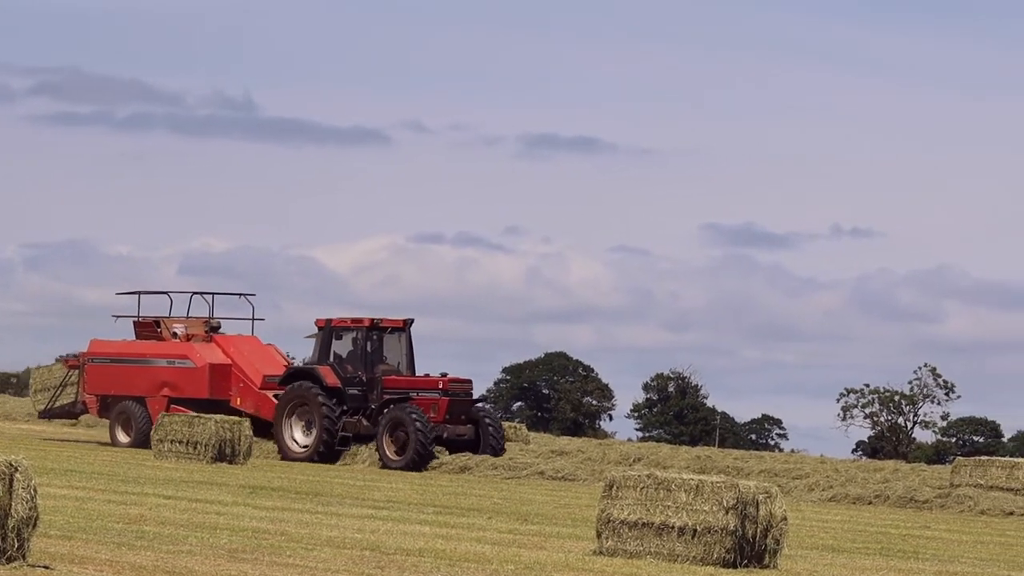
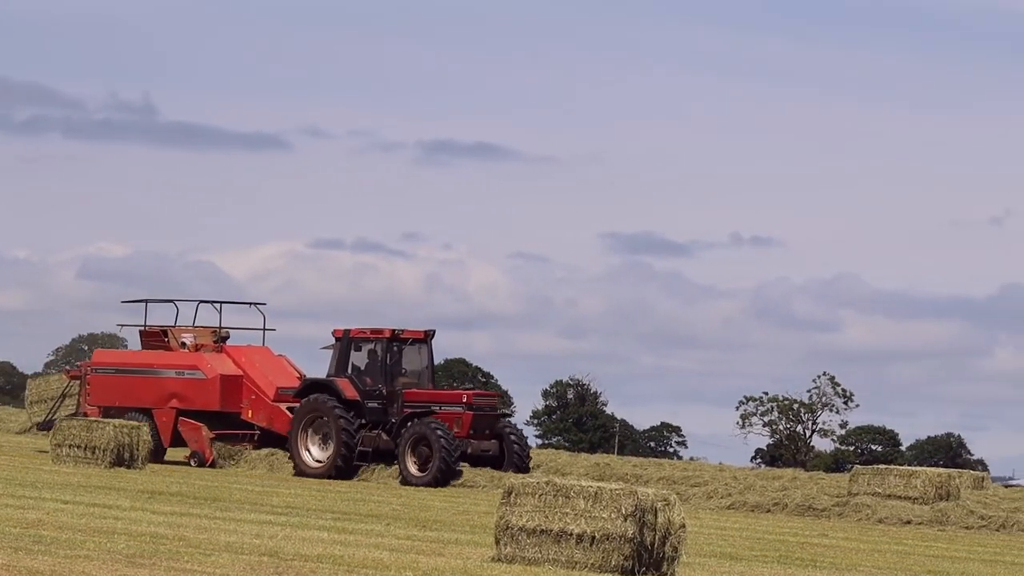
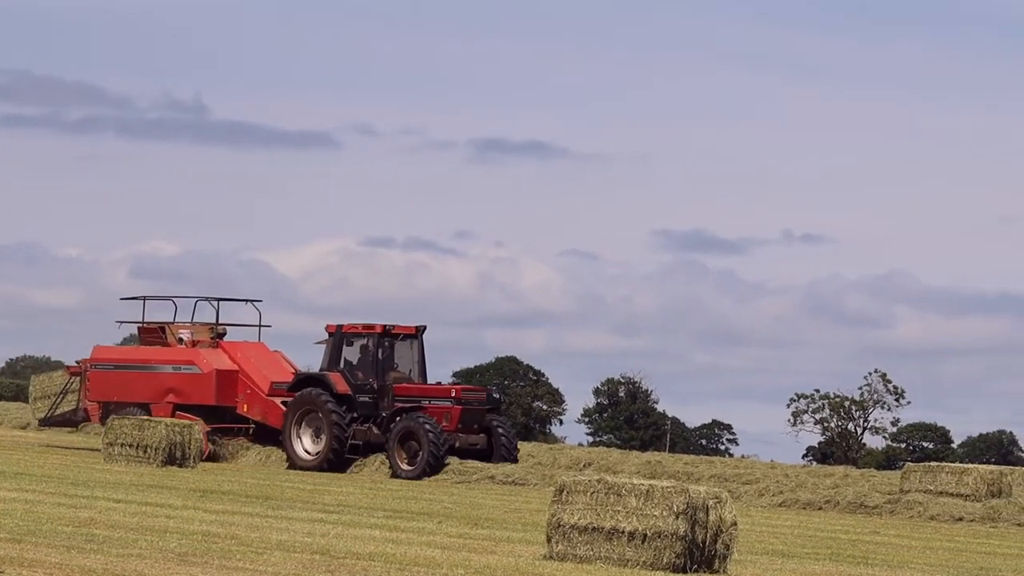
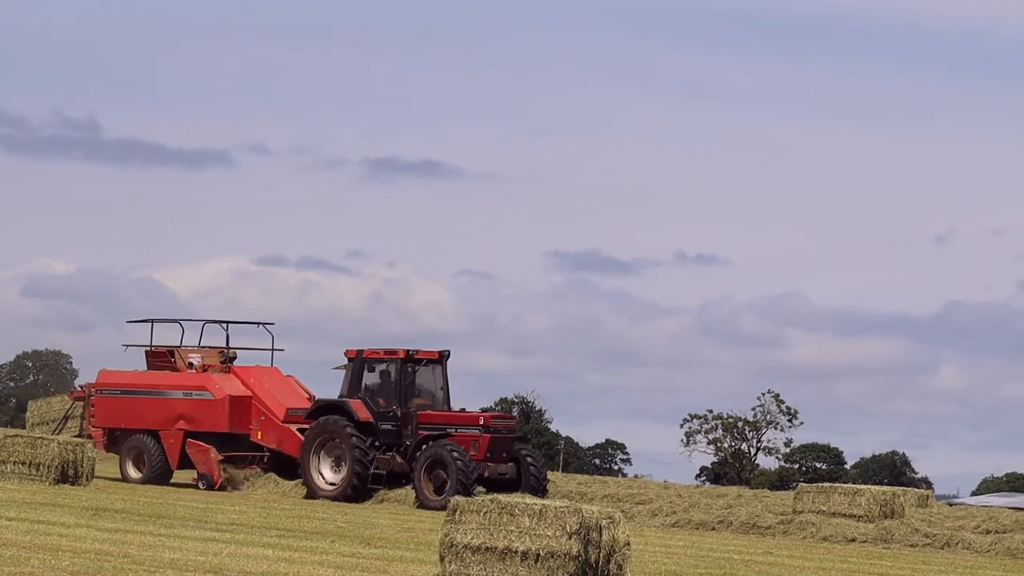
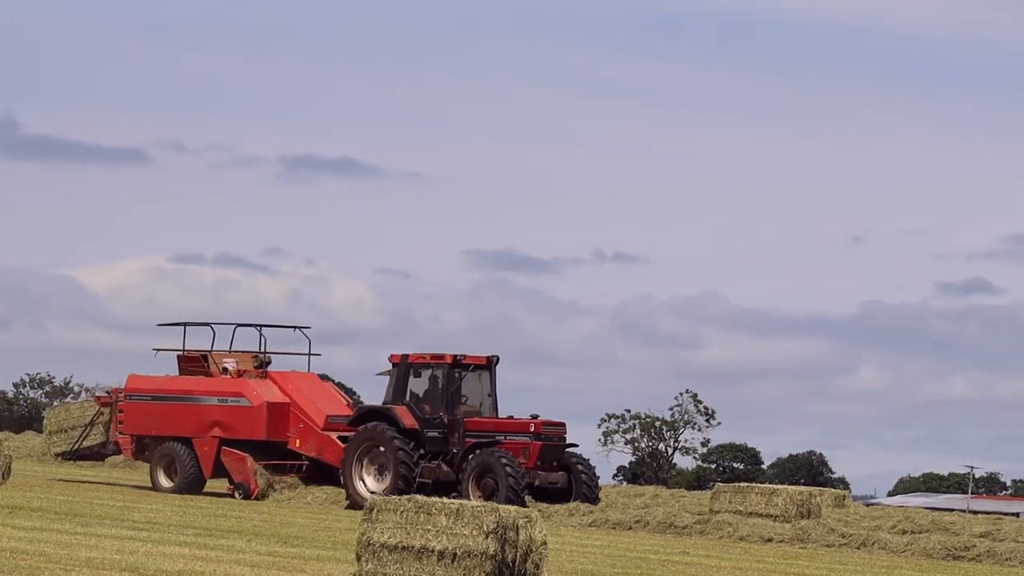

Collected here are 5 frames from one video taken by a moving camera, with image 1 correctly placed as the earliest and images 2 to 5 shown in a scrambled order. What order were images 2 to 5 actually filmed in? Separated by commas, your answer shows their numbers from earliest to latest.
3, 2, 4, 5
